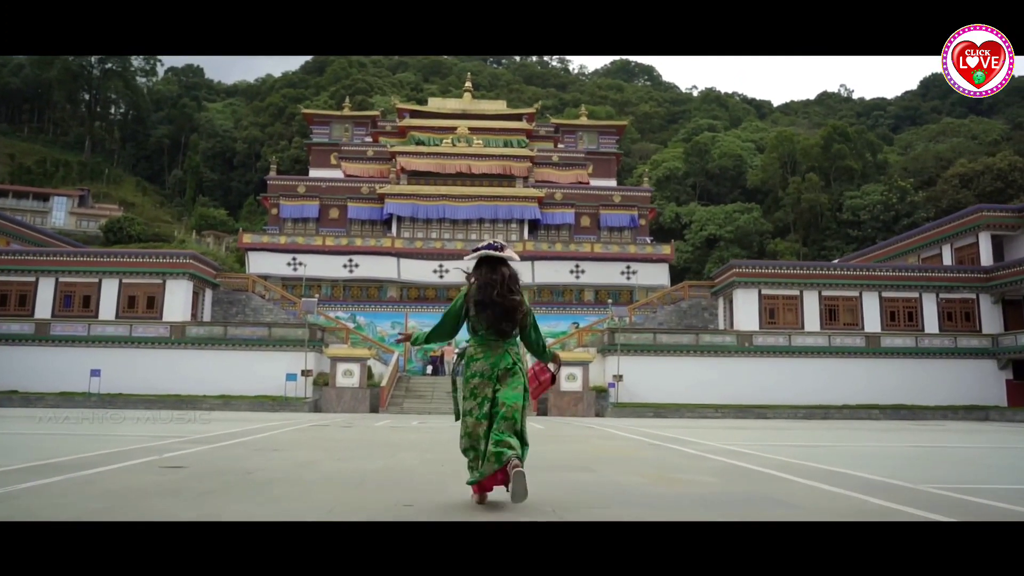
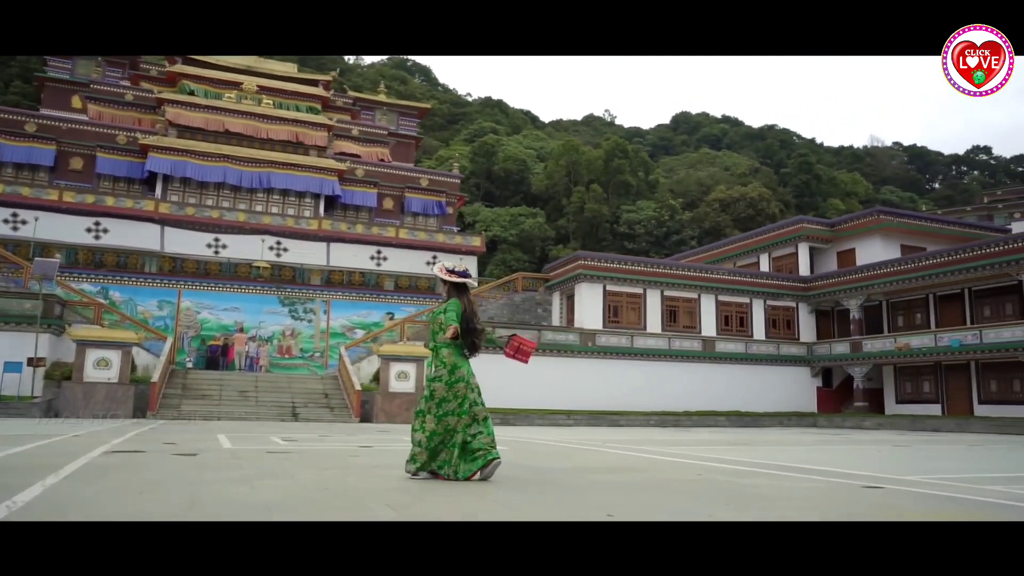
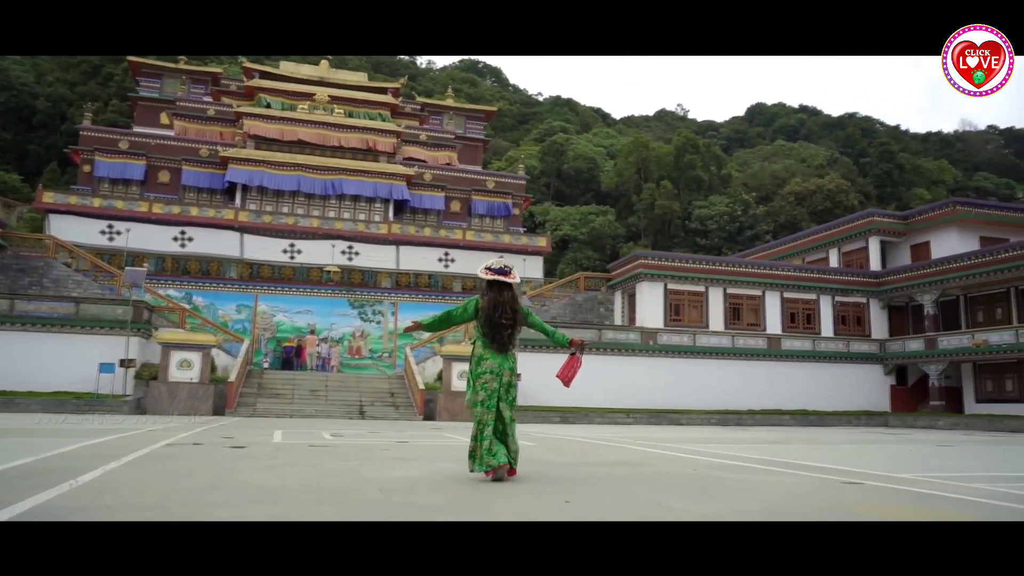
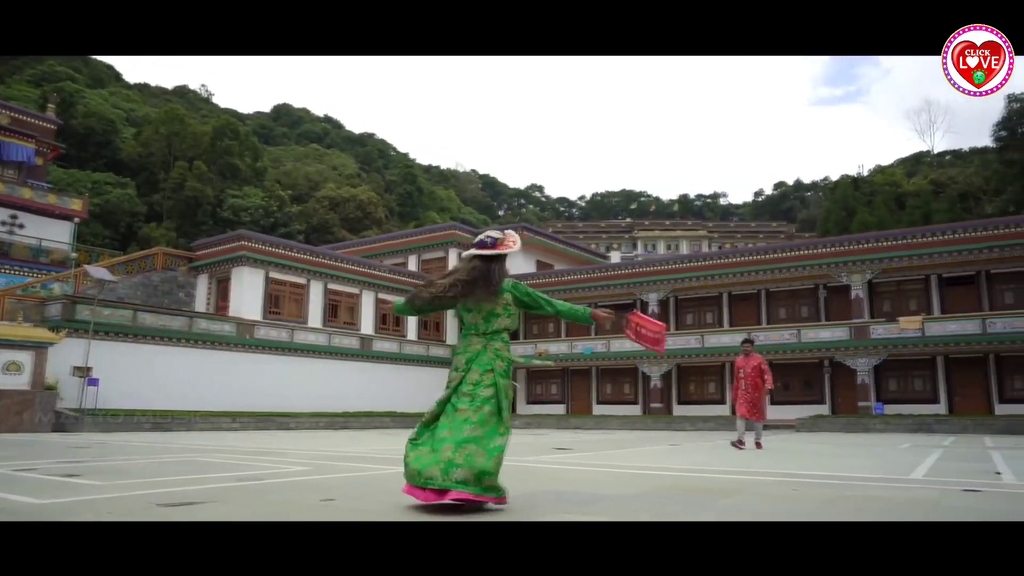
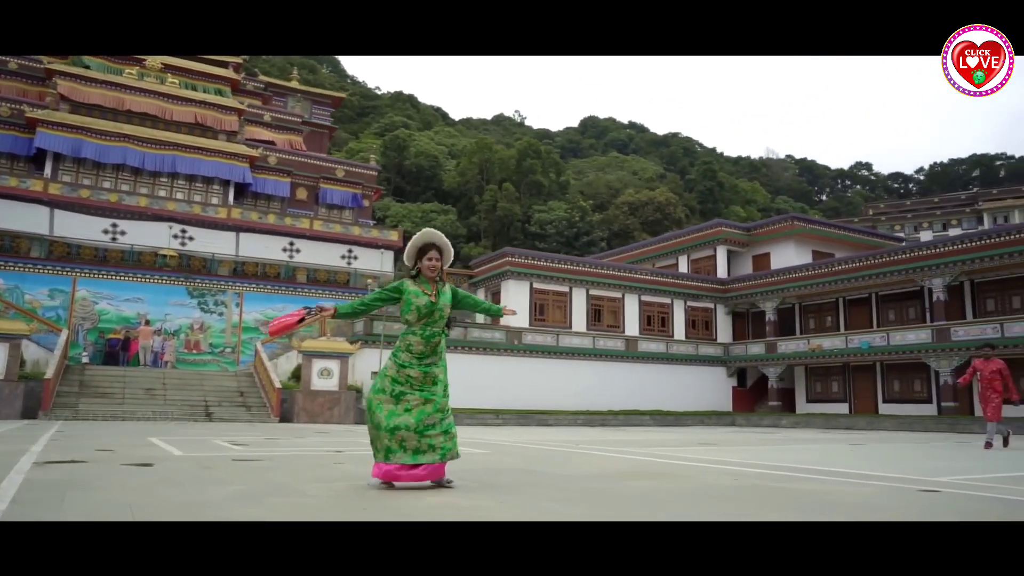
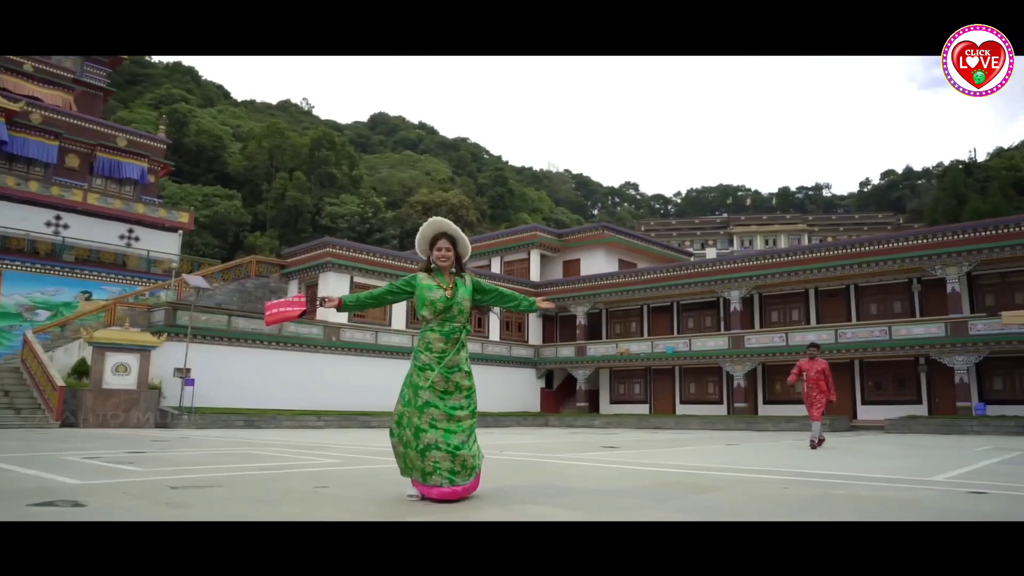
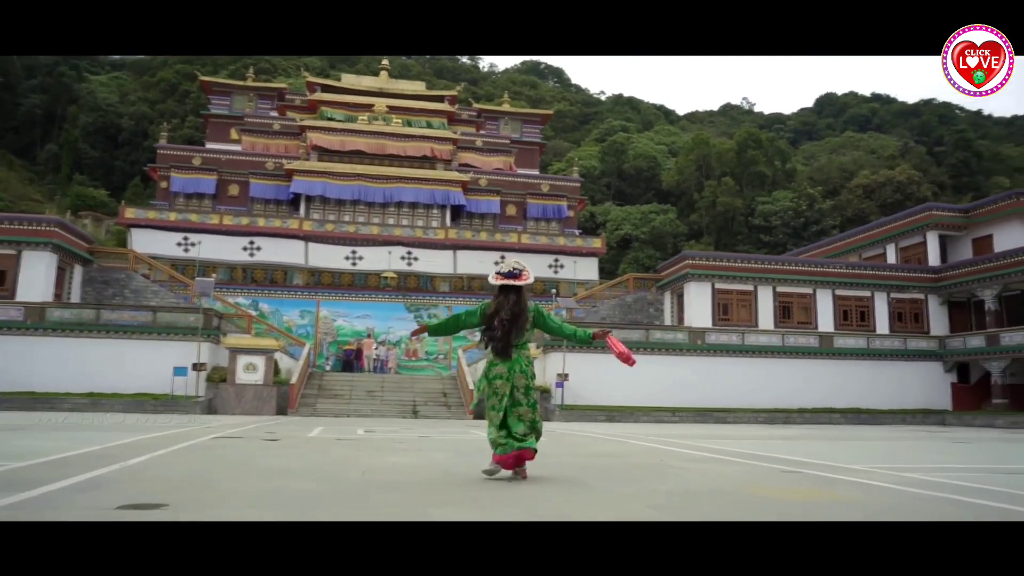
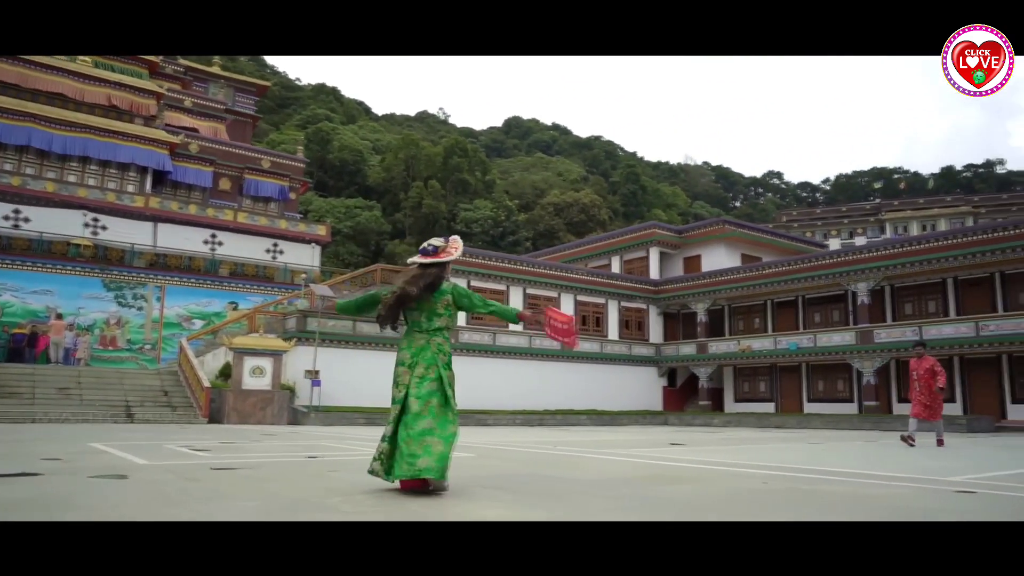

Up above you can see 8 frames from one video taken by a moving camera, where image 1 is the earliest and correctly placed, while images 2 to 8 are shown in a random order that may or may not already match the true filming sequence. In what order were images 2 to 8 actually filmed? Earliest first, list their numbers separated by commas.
7, 3, 2, 5, 8, 6, 4
